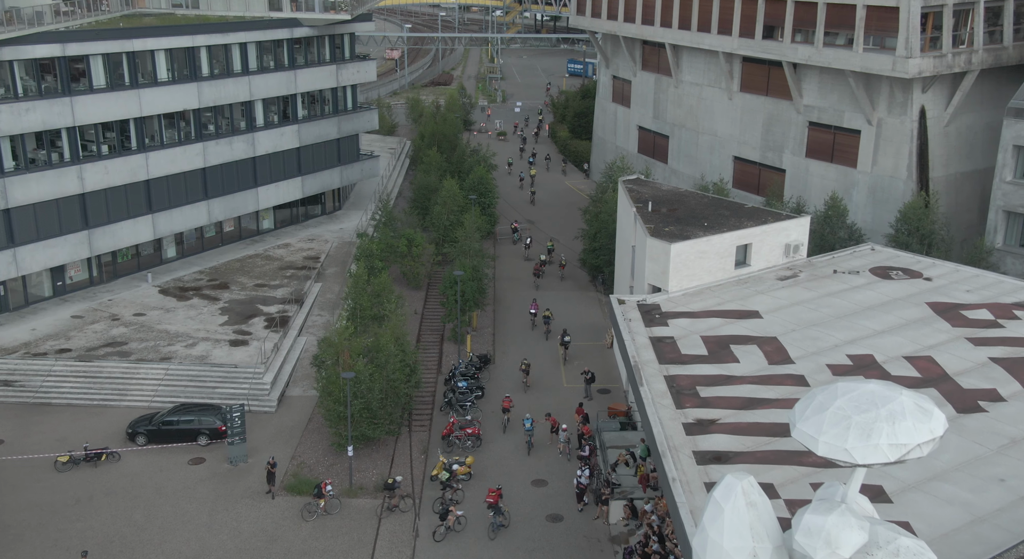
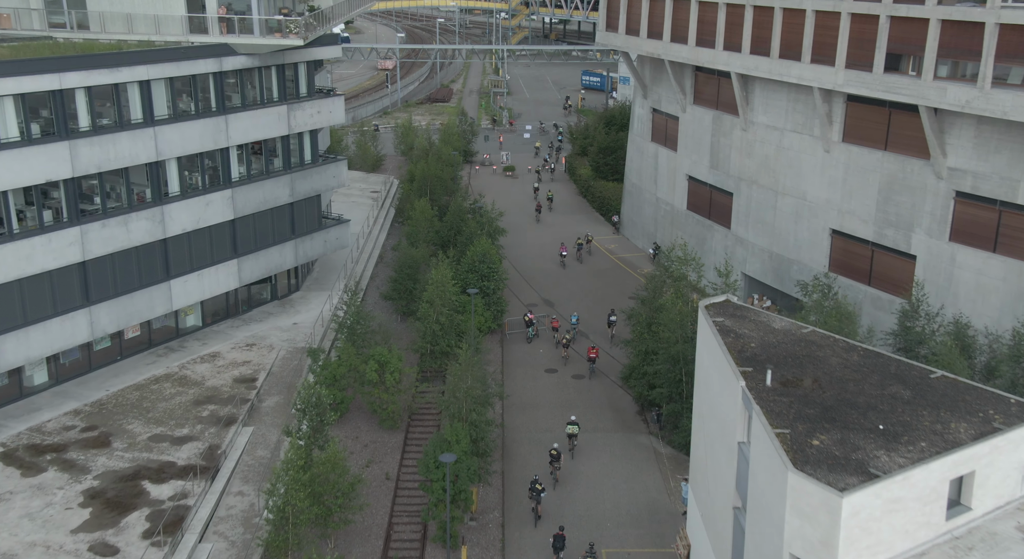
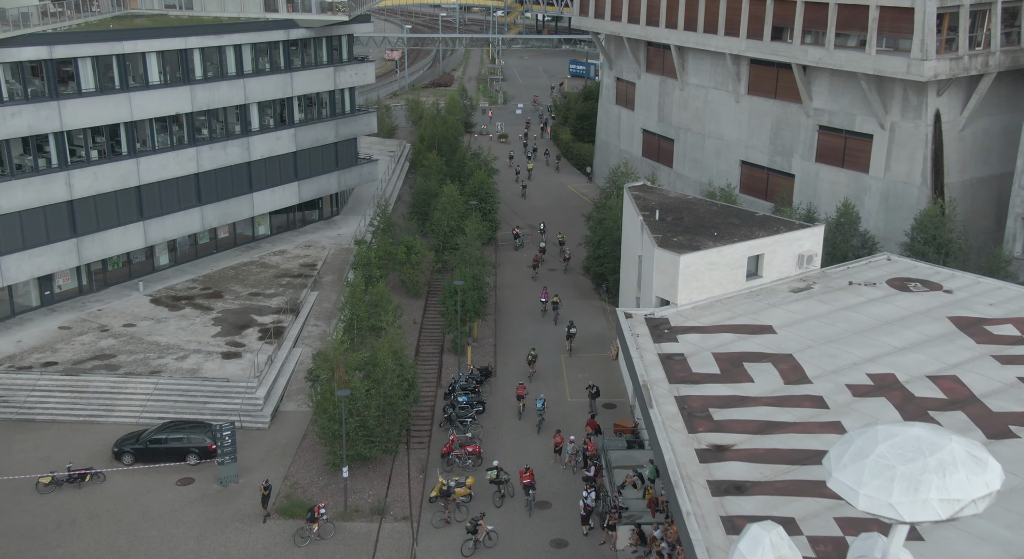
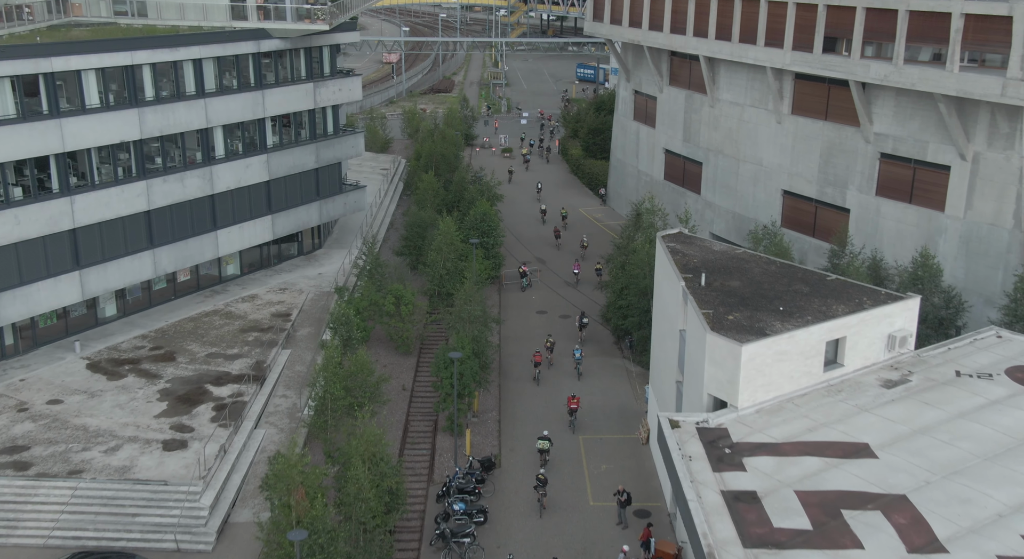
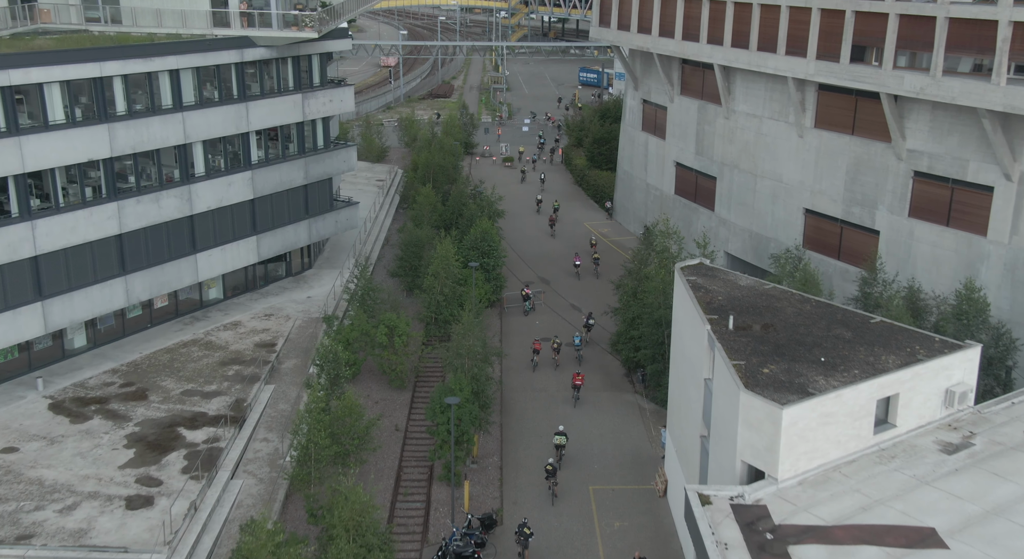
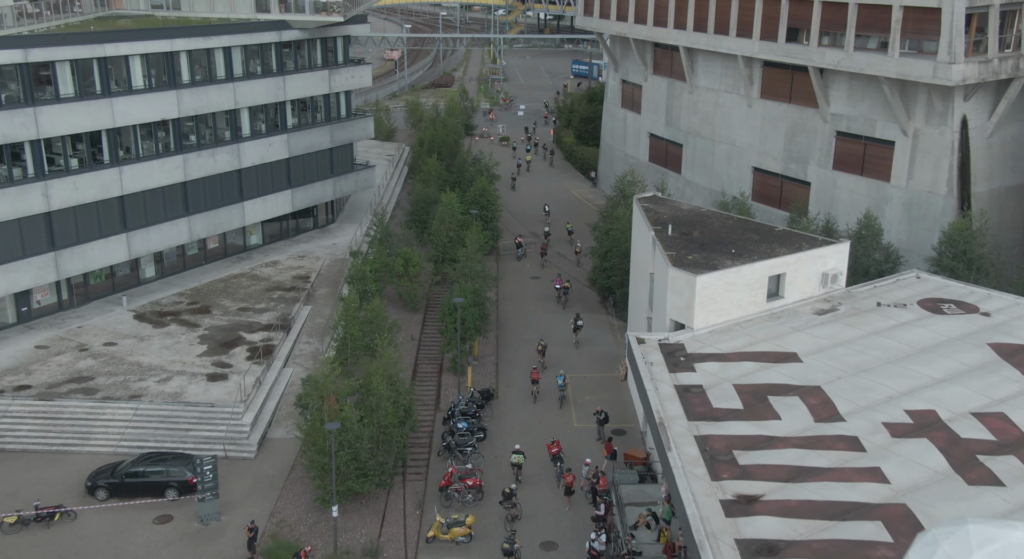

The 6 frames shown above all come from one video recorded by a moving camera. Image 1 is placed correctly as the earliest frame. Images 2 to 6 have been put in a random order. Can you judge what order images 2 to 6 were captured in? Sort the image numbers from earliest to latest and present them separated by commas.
3, 6, 4, 5, 2
